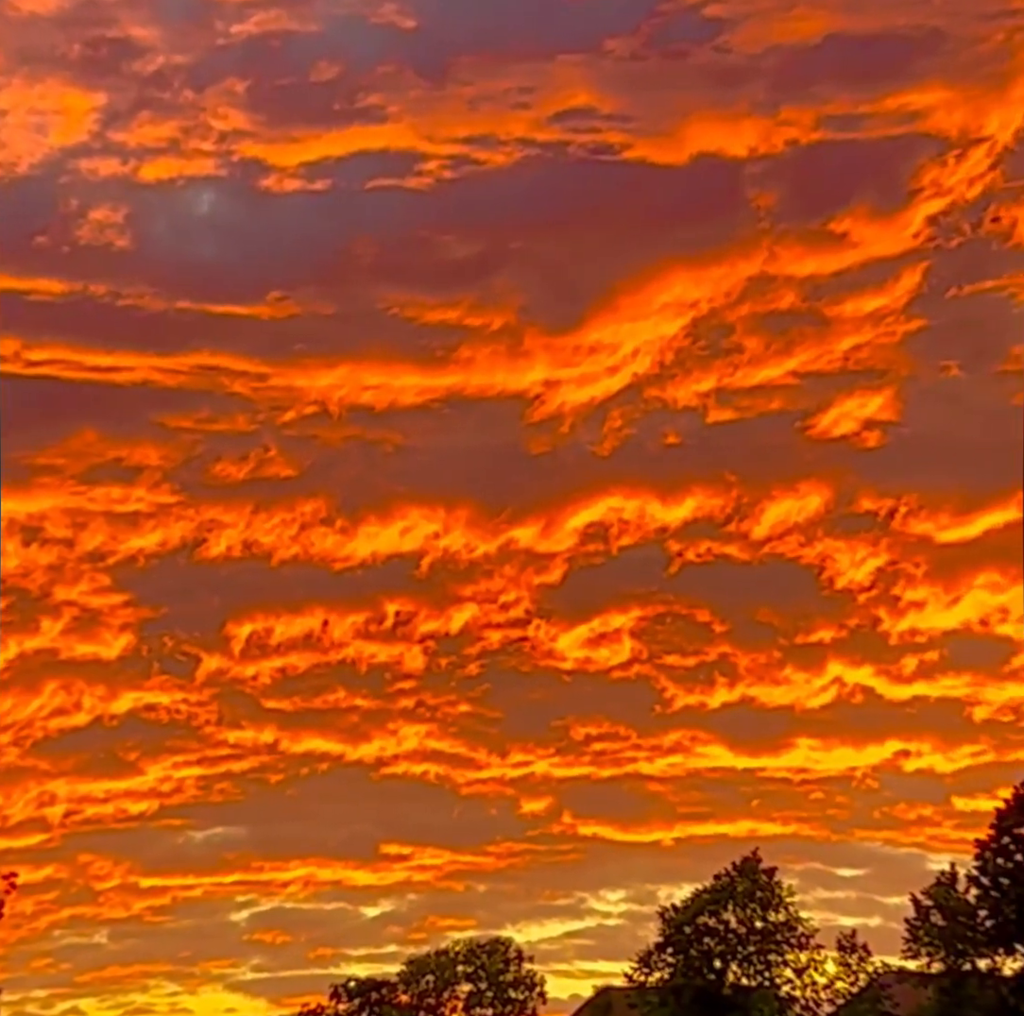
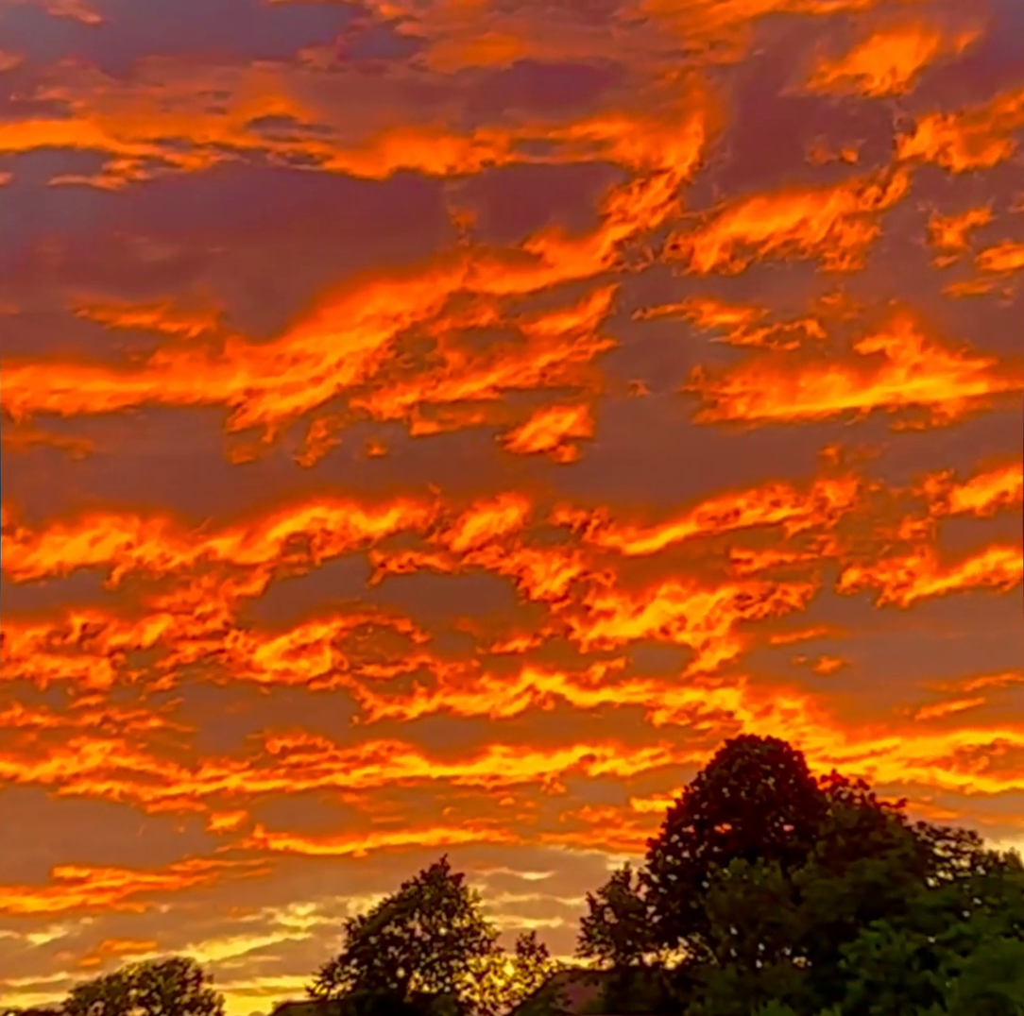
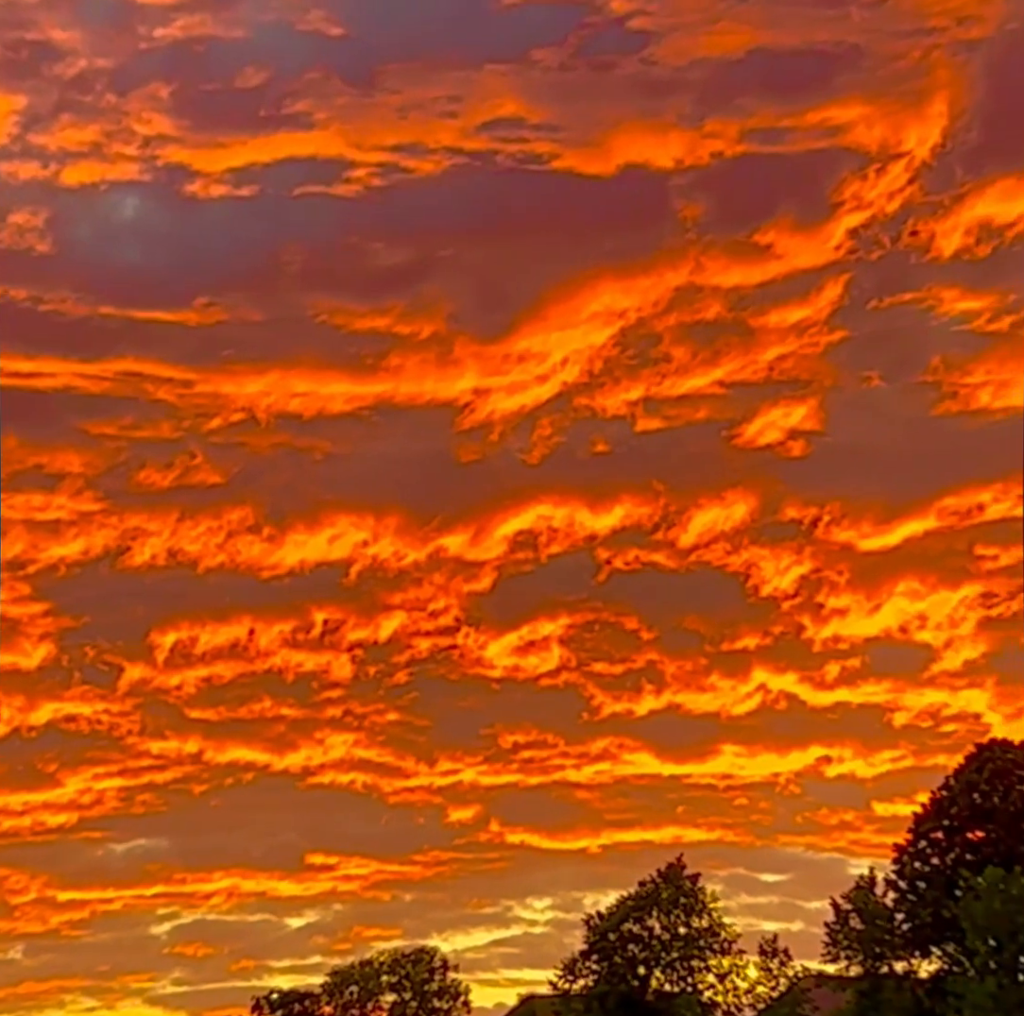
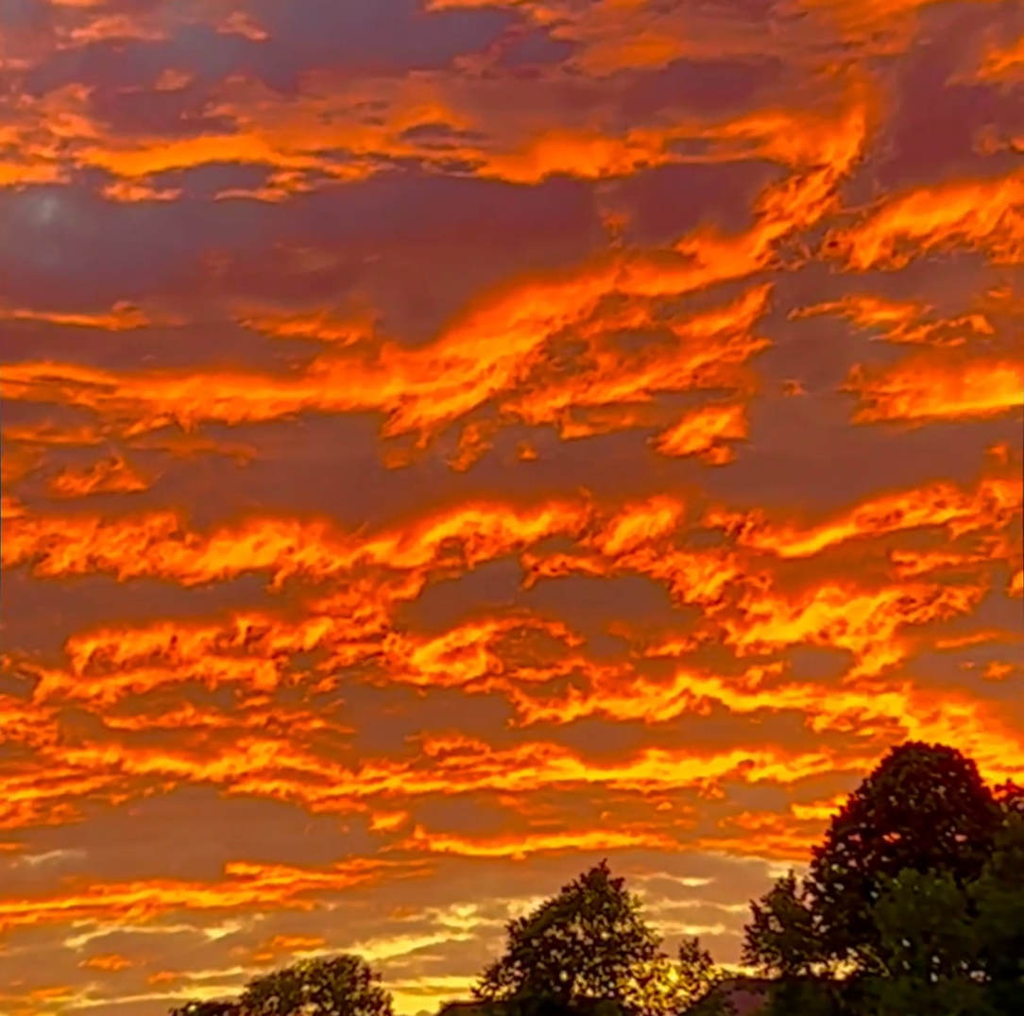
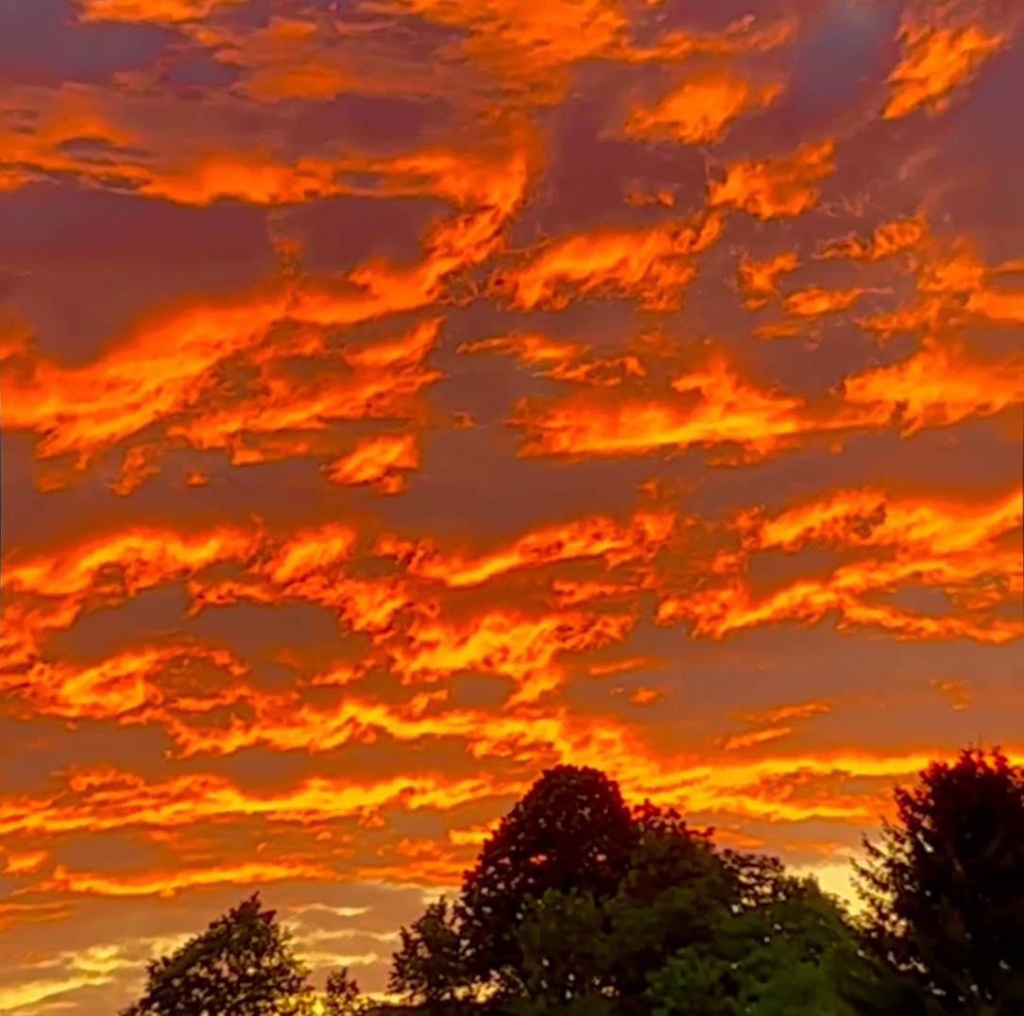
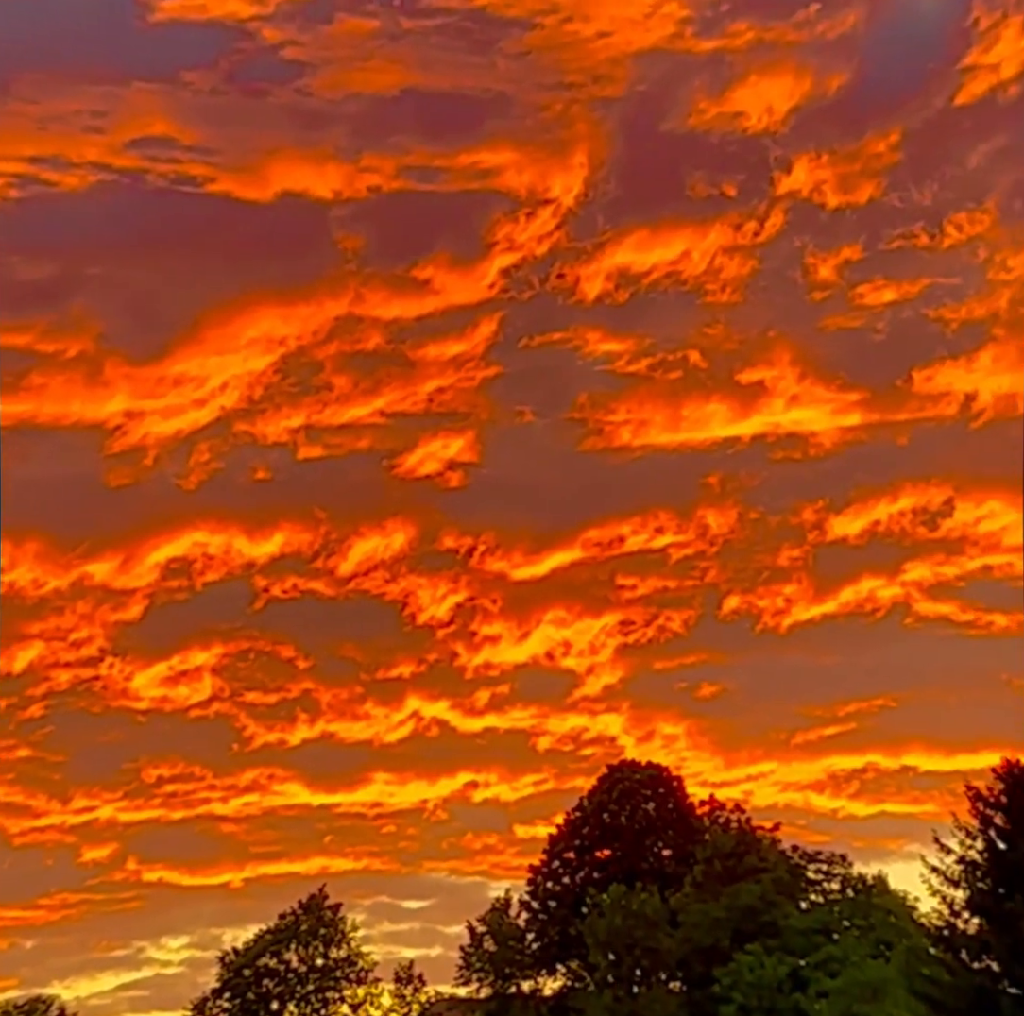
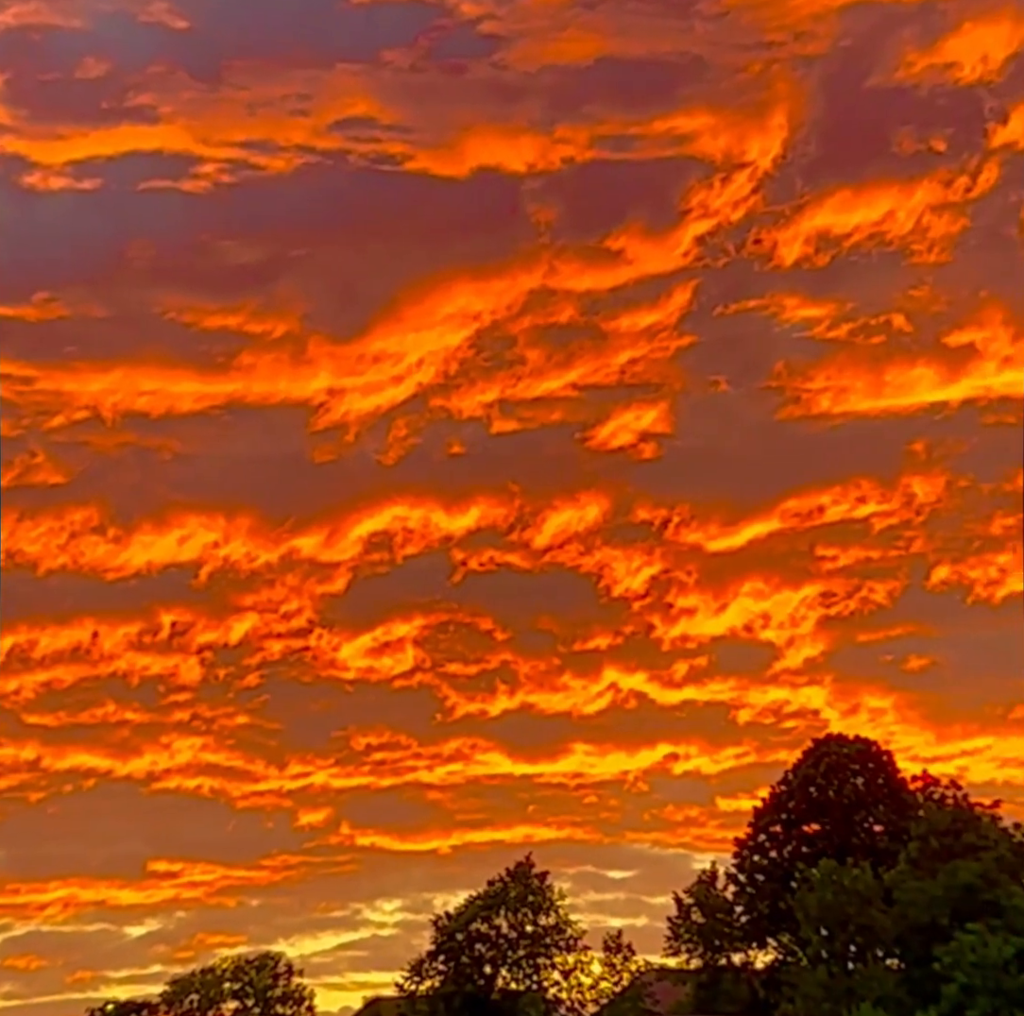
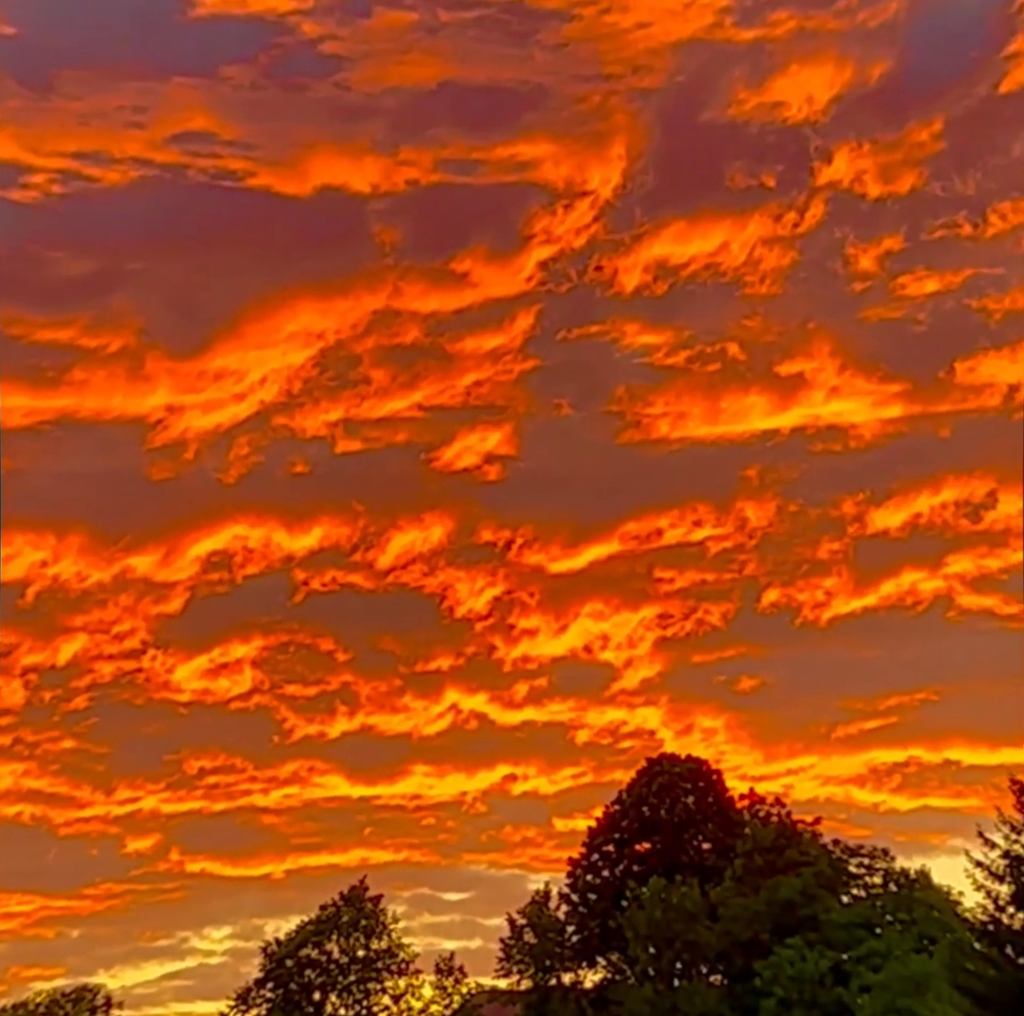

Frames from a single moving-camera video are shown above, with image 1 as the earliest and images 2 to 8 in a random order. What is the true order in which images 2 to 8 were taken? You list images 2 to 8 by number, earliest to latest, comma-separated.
3, 4, 7, 2, 8, 6, 5
